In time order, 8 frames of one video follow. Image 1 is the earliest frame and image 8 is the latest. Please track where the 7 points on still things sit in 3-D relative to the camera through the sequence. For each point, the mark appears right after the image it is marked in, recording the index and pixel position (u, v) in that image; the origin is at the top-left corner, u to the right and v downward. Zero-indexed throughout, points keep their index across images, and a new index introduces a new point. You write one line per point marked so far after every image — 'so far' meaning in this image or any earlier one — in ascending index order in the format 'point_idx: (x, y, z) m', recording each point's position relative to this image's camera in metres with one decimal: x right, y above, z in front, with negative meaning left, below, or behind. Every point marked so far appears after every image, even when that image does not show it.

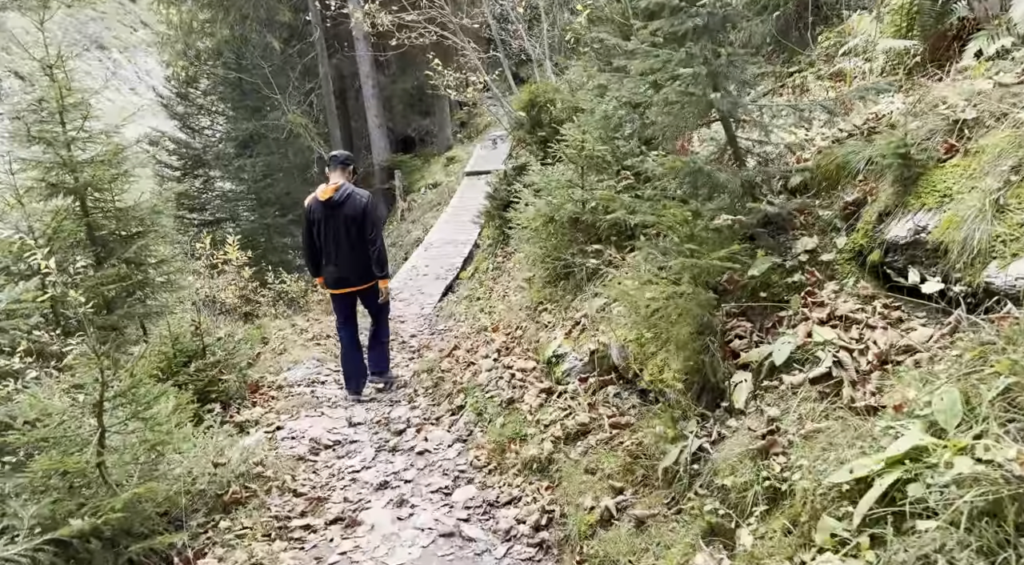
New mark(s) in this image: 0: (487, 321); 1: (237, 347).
0: (-0.3, -0.4, +9.4) m
1: (-2.7, -0.6, +8.2) m
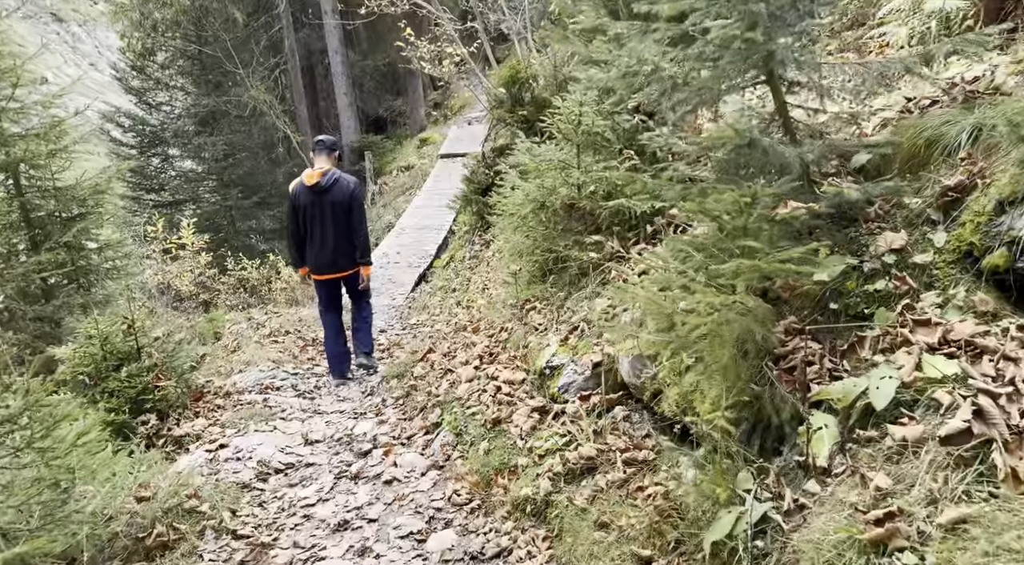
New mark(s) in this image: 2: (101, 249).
0: (-0.5, -0.4, +8.5) m
1: (-2.8, -0.6, +7.2) m
2: (-5.3, +0.4, +11.1) m
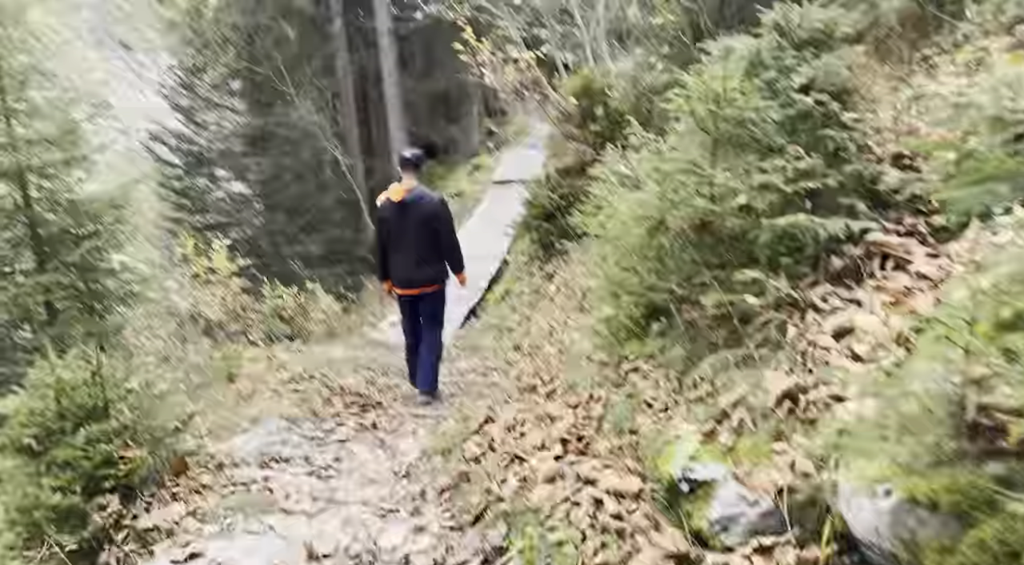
0: (+0.1, -0.7, +6.7) m
1: (-2.3, -0.8, +5.5) m
2: (-4.5, +0.1, +9.6) m
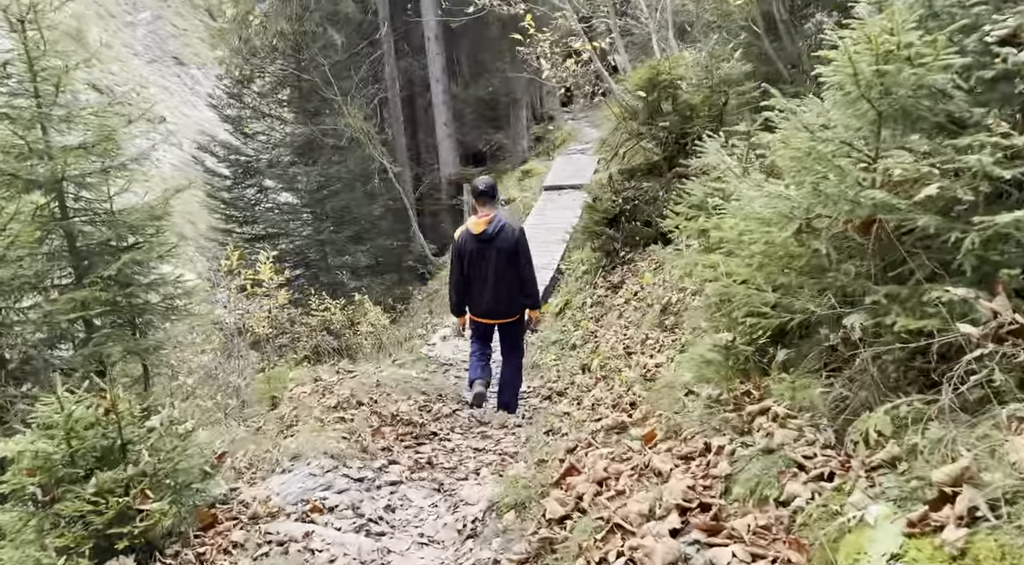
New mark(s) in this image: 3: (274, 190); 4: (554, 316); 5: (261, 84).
0: (+0.7, -0.8, +5.8) m
1: (-1.8, -0.9, +4.8) m
2: (-3.8, 0.0, +8.9) m
3: (-5.2, +2.0, +18.5) m
4: (+0.5, -0.4, +11.1) m
5: (-5.5, +4.3, +18.9) m
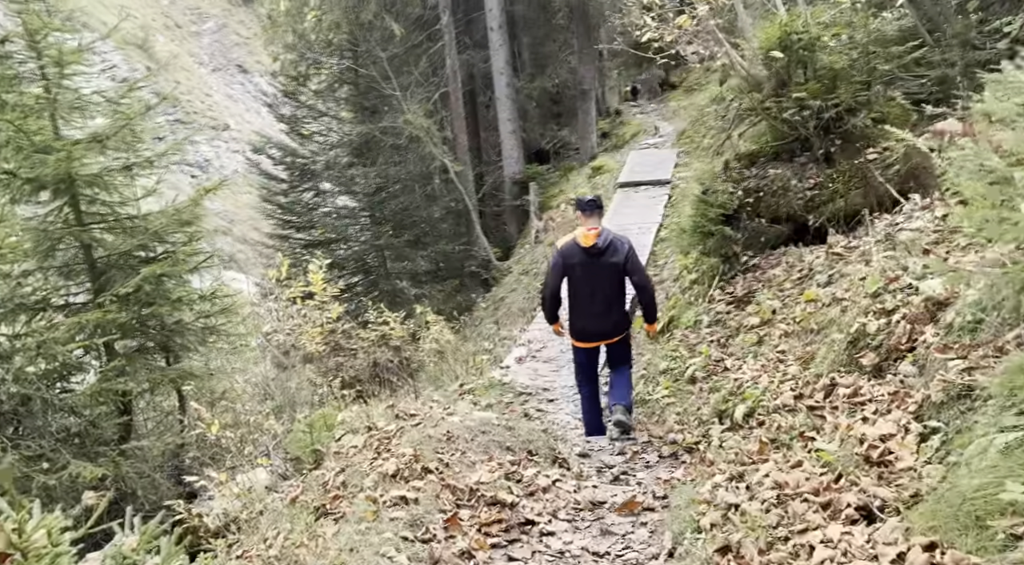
0: (+1.3, -0.9, +3.7) m
1: (-1.2, -1.0, +2.9) m
2: (-2.9, -0.2, +7.1) m
3: (-3.6, +1.8, +16.8) m
4: (+1.5, -0.6, +9.0) m
5: (-4.0, +4.1, +17.3) m
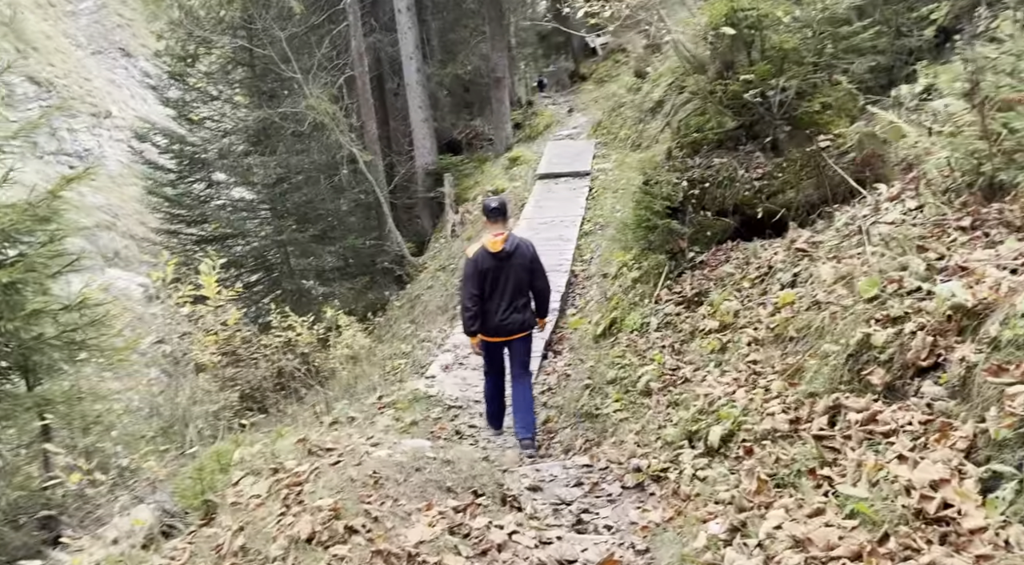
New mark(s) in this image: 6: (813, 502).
0: (+1.2, -1.0, +2.9) m
1: (-1.3, -1.1, +1.8) m
2: (-3.4, -0.3, +5.9) m
3: (-5.2, +1.8, +15.4) m
4: (+0.8, -0.6, +8.2) m
5: (-5.6, +4.0, +15.8) m
6: (+1.3, -0.9, +3.5) m
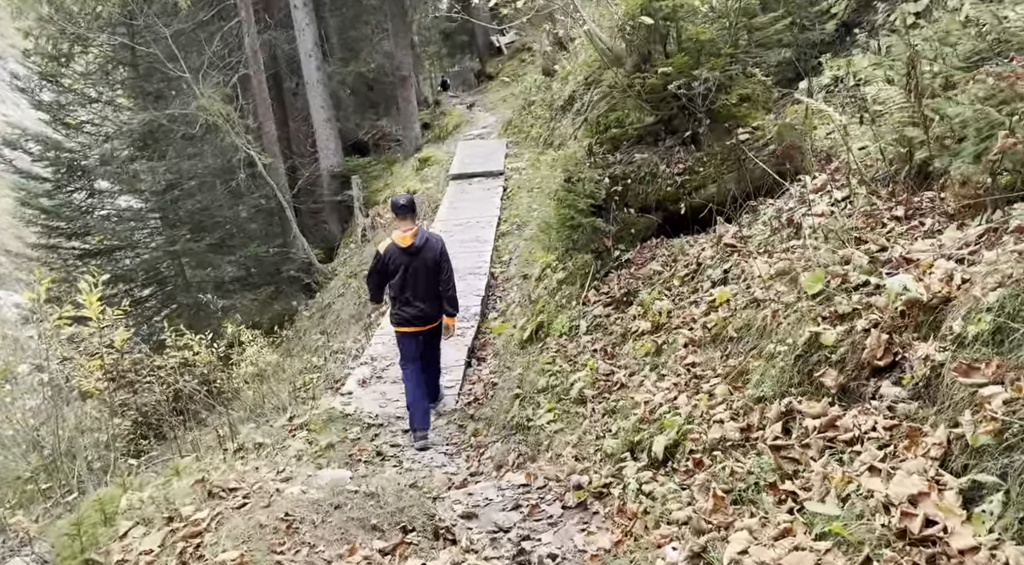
0: (+1.0, -1.0, +2.6) m
1: (-1.3, -1.2, +1.3) m
2: (-3.9, -0.5, +5.1) m
3: (-6.7, +1.5, +14.4) m
4: (+0.1, -0.6, +7.8) m
5: (-7.3, +3.7, +14.7) m
6: (+1.1, -0.9, +3.2) m
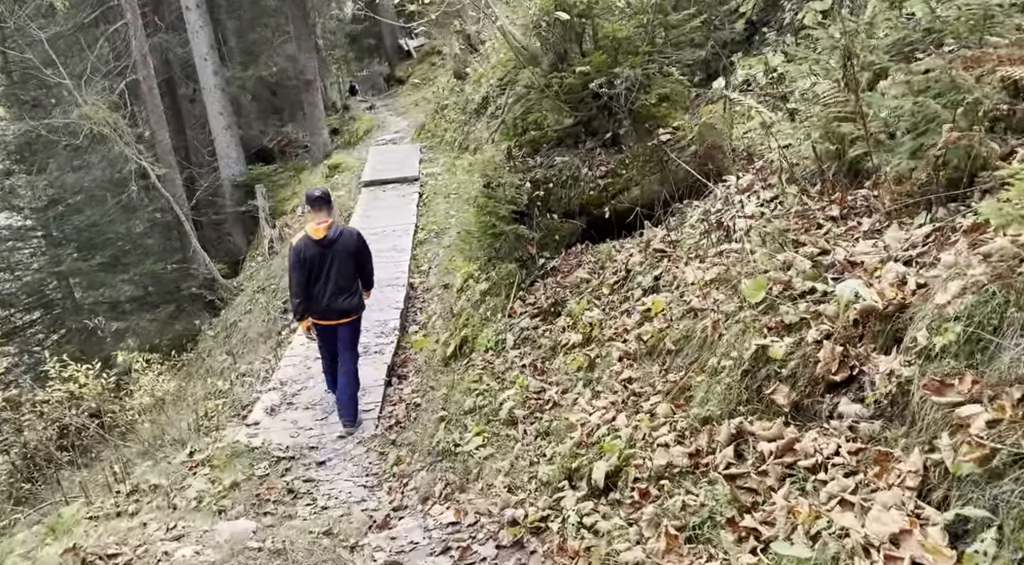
0: (+0.9, -1.0, +2.3) m
1: (-1.3, -1.3, +0.7) m
2: (-4.3, -0.7, +4.2) m
3: (-8.0, +1.1, +13.2) m
4: (-0.6, -0.7, +7.4) m
5: (-8.7, +3.3, +13.5) m
6: (+0.8, -0.9, +2.9) m
